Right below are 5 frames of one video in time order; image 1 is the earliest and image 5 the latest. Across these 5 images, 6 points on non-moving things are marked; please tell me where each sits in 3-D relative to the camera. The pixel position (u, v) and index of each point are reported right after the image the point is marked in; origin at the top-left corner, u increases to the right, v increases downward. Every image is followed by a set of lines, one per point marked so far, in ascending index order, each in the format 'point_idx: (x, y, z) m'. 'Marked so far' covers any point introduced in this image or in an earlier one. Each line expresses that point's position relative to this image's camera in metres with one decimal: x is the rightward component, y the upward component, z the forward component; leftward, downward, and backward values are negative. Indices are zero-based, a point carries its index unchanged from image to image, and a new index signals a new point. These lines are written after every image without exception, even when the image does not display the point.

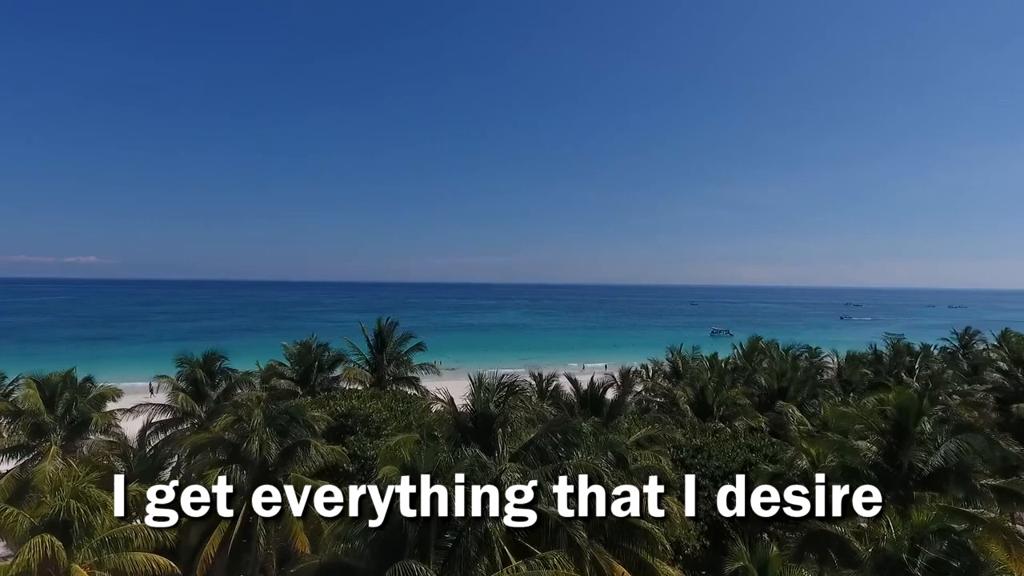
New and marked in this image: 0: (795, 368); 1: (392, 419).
0: (+10.5, -2.9, +18.3) m
1: (-3.6, -3.8, +14.0) m
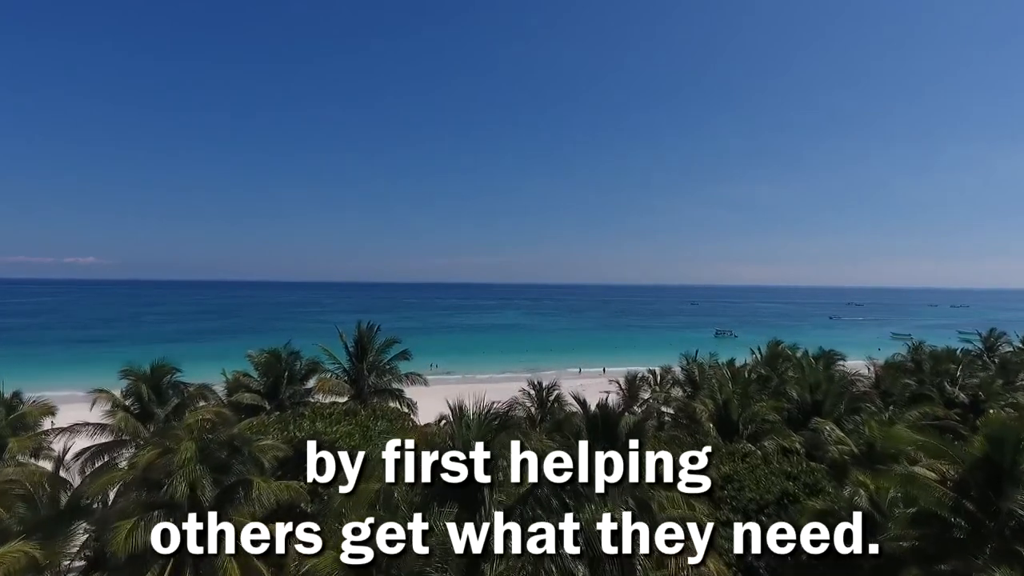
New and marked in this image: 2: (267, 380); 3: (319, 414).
0: (+10.4, -2.9, +16.2) m
1: (-3.7, -3.8, +11.9) m
2: (-8.0, -3.0, +16.0) m
3: (-5.6, -3.7, +14.0) m
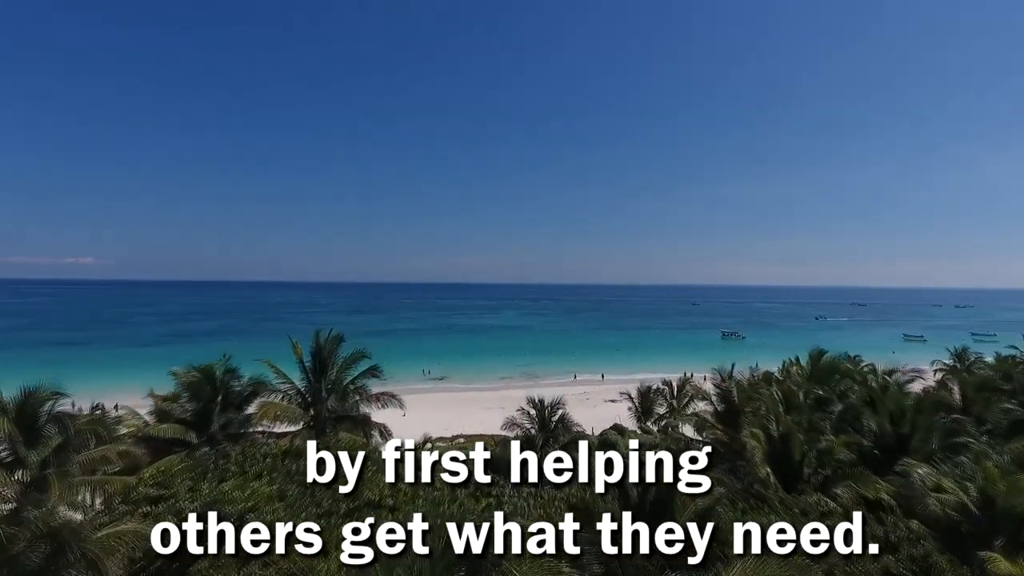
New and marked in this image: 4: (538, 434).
0: (+10.3, -2.9, +12.8) m
1: (-3.8, -3.8, +8.4) m
2: (-8.1, -3.0, +12.5) m
3: (-5.7, -3.7, +10.5) m
4: (+0.9, -5.4, +18.2) m
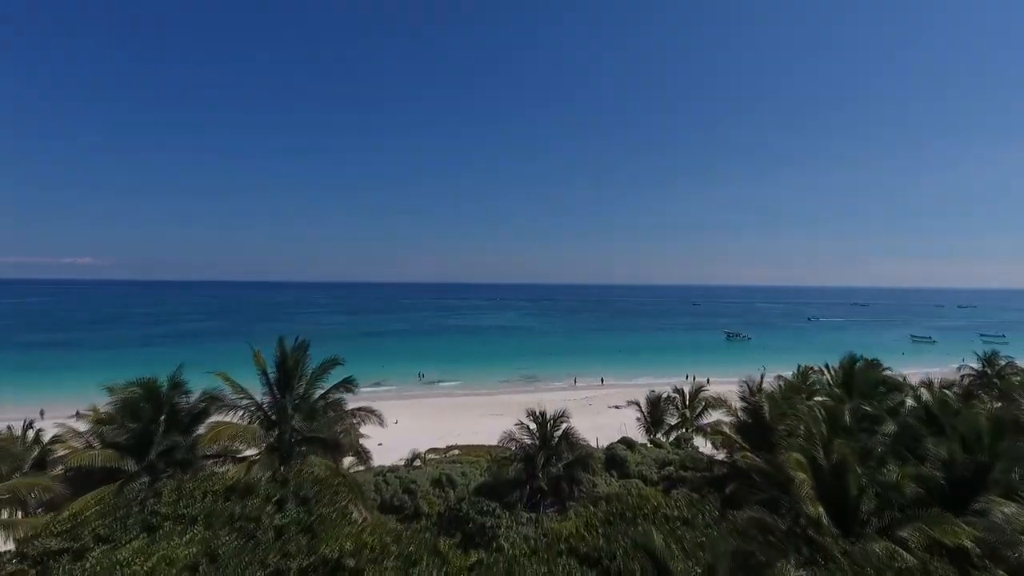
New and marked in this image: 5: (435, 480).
0: (+10.2, -2.9, +10.8) m
1: (-3.9, -3.8, +6.5) m
2: (-8.1, -3.0, +10.5) m
3: (-5.7, -3.7, +8.6) m
4: (+0.9, -5.4, +16.2) m
5: (-2.6, -6.5, +16.6) m
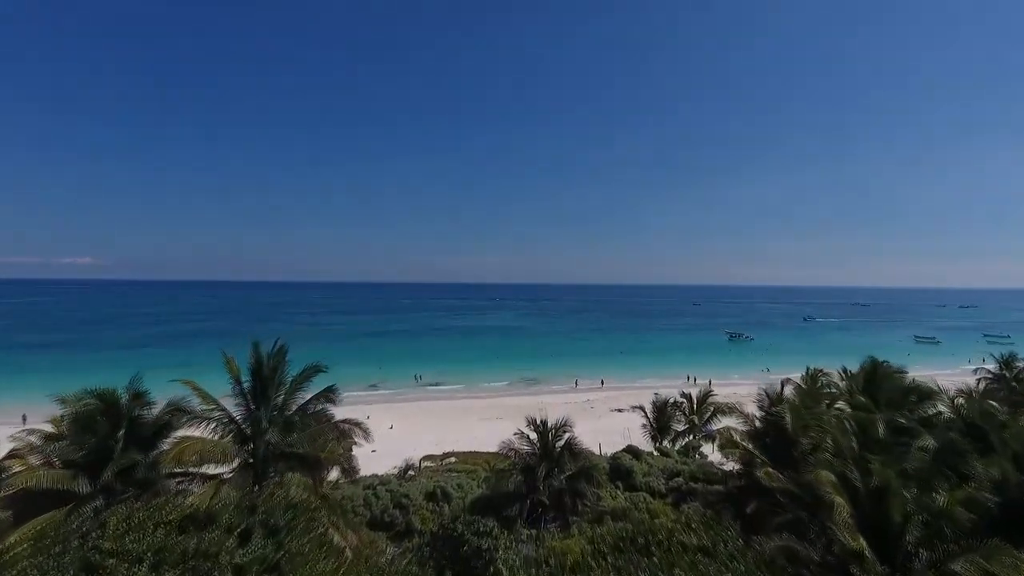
0: (+10.2, -2.9, +9.7) m
1: (-3.9, -3.8, +5.4) m
2: (-8.2, -3.0, +9.5) m
3: (-5.8, -3.7, +7.5) m
4: (+0.9, -5.4, +15.1) m
5: (-2.6, -6.5, +15.5) m
